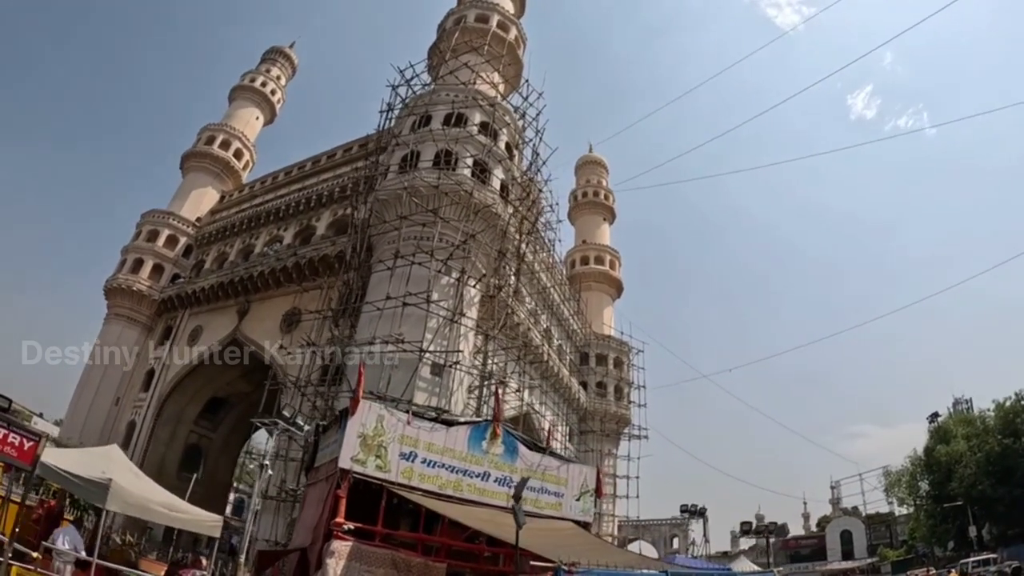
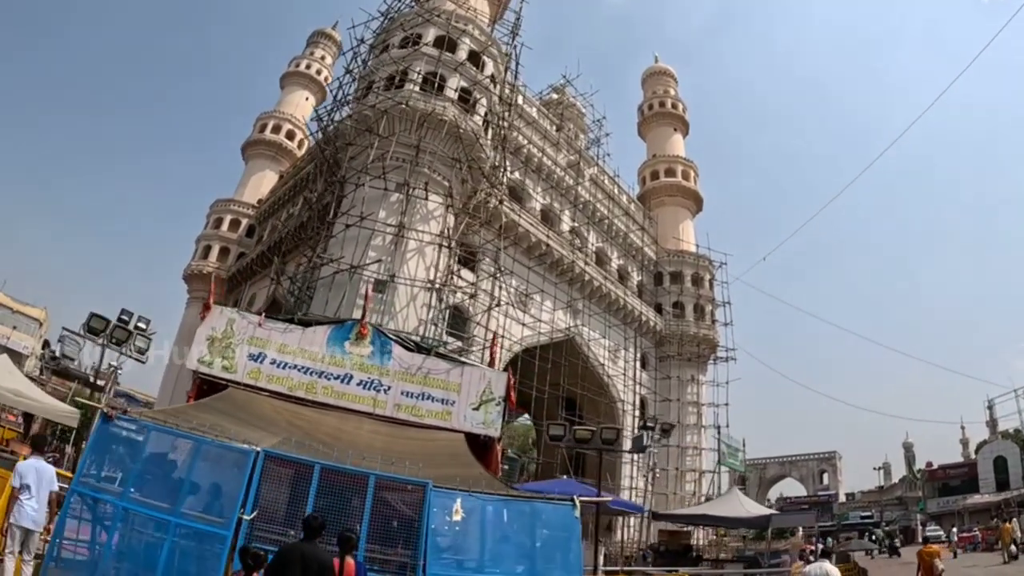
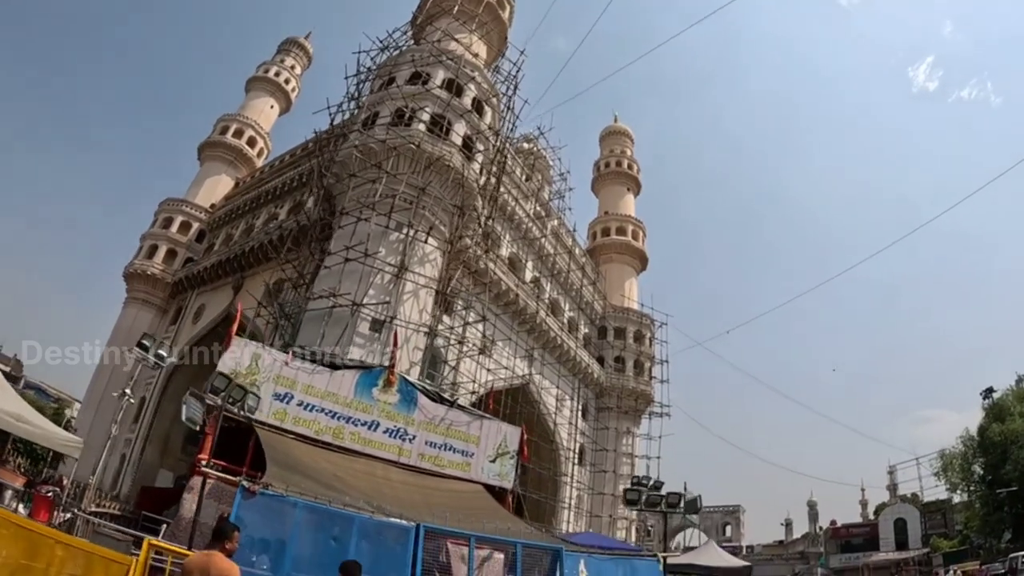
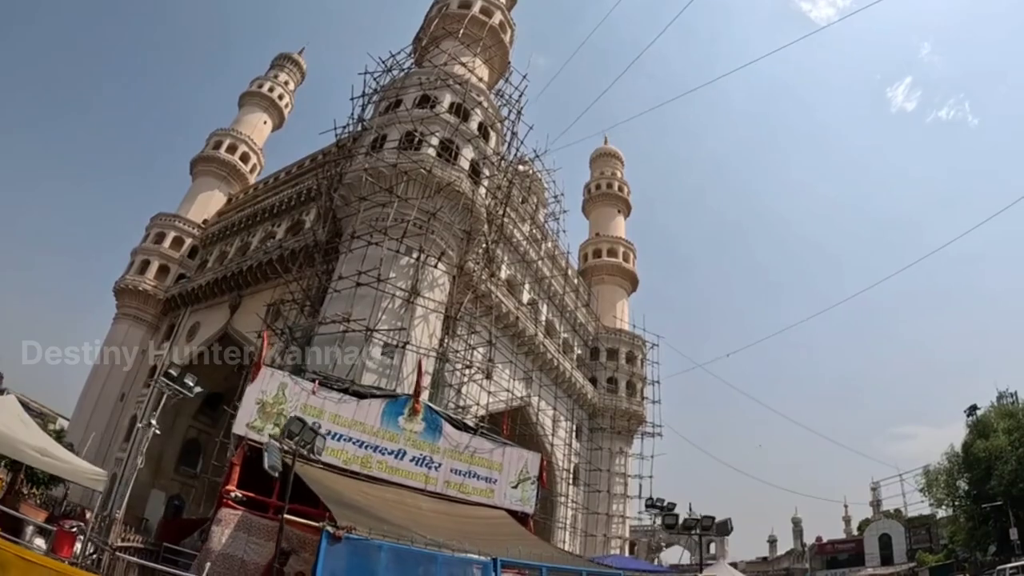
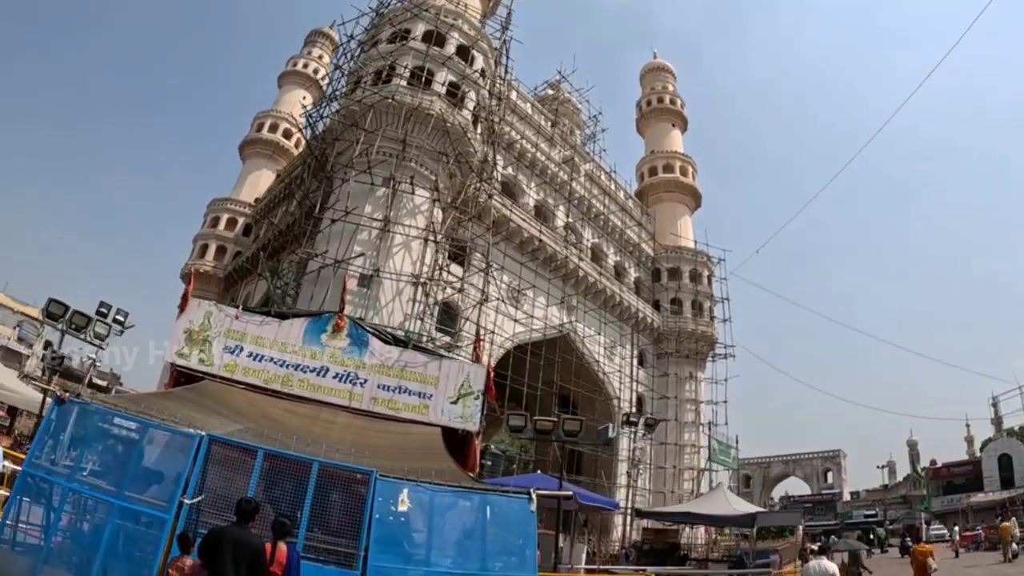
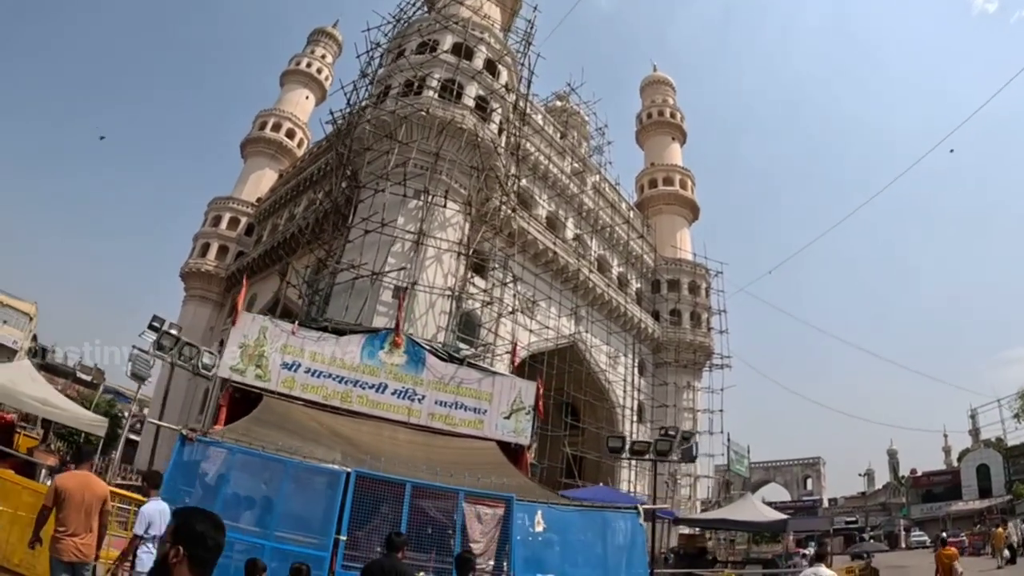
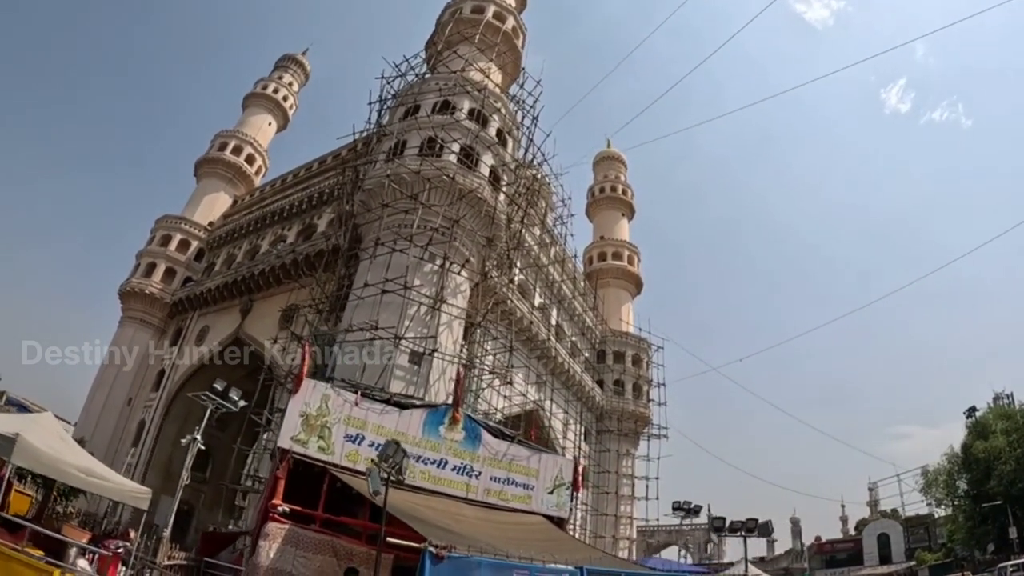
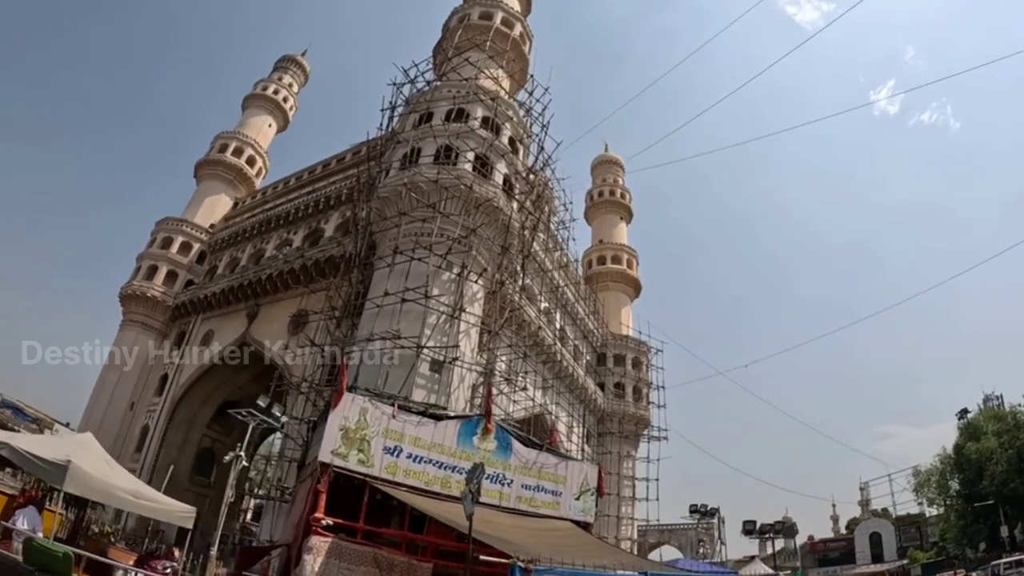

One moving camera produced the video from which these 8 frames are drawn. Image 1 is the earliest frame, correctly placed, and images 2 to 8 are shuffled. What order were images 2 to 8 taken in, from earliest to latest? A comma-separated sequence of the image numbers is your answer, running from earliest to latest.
8, 7, 4, 3, 6, 2, 5
